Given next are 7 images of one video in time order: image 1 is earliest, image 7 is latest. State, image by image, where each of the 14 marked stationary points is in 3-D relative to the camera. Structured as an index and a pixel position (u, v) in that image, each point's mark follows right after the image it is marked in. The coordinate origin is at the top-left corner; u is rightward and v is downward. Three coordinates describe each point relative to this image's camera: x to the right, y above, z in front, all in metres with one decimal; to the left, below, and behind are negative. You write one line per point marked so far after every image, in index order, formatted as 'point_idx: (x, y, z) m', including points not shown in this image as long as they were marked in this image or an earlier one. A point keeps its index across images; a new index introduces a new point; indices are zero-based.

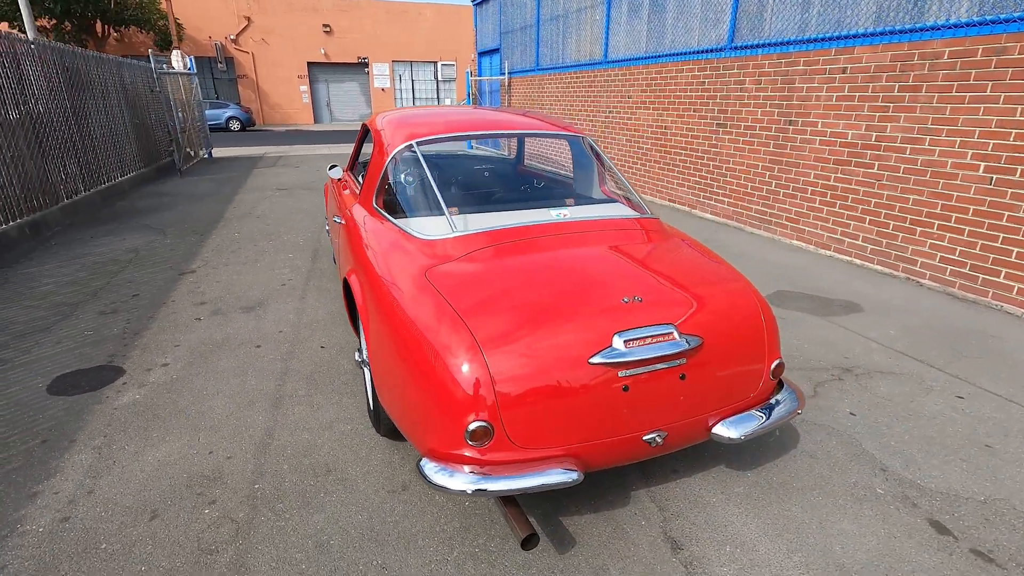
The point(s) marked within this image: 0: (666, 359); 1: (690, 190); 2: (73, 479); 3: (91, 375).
0: (+0.5, -0.3, +1.9) m
1: (+2.7, +1.5, +8.0) m
2: (-2.0, -0.9, +2.4) m
3: (-2.7, -0.6, +3.4) m
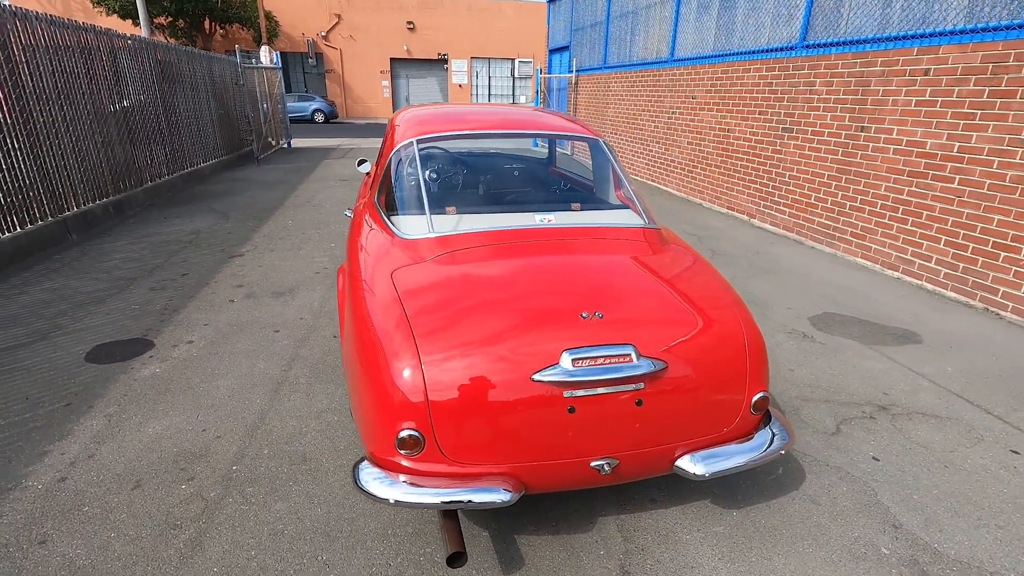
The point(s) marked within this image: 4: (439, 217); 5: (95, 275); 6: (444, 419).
0: (+0.4, -0.3, +1.8) m
1: (+3.4, +1.3, +7.5) m
2: (-2.2, -0.8, +2.6) m
3: (-2.7, -0.4, +3.6) m
4: (-0.4, +0.3, +2.7) m
5: (-4.0, +0.1, +5.0) m
6: (-0.2, -0.4, +1.7) m
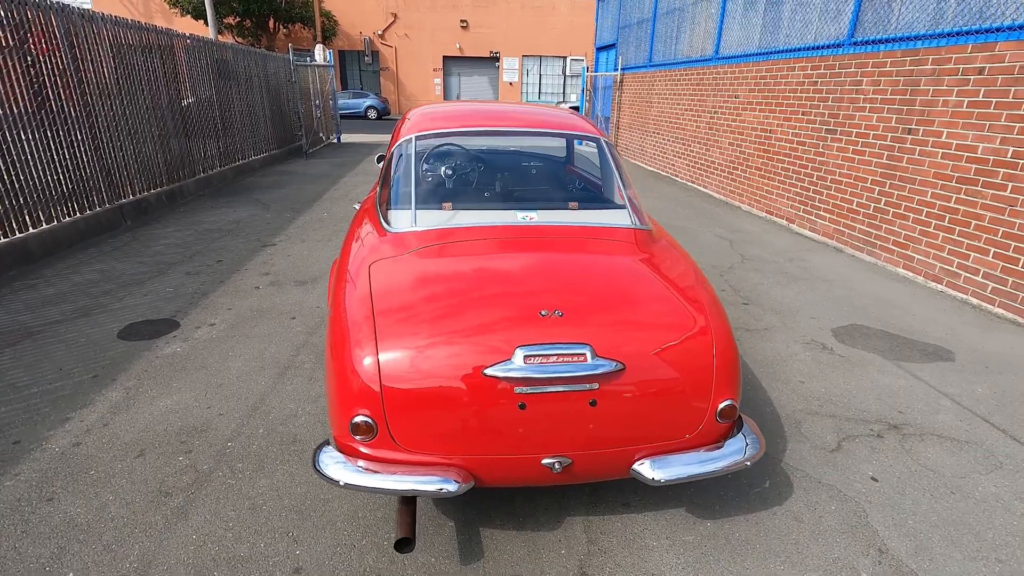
0: (+0.2, -0.3, +1.8) m
1: (+3.8, +1.2, +7.2) m
2: (-2.3, -0.7, +2.9) m
3: (-2.7, -0.3, +3.9) m
4: (-0.4, +0.4, +2.7) m
5: (-3.8, +0.3, +5.4) m
6: (-0.4, -0.4, +1.7) m
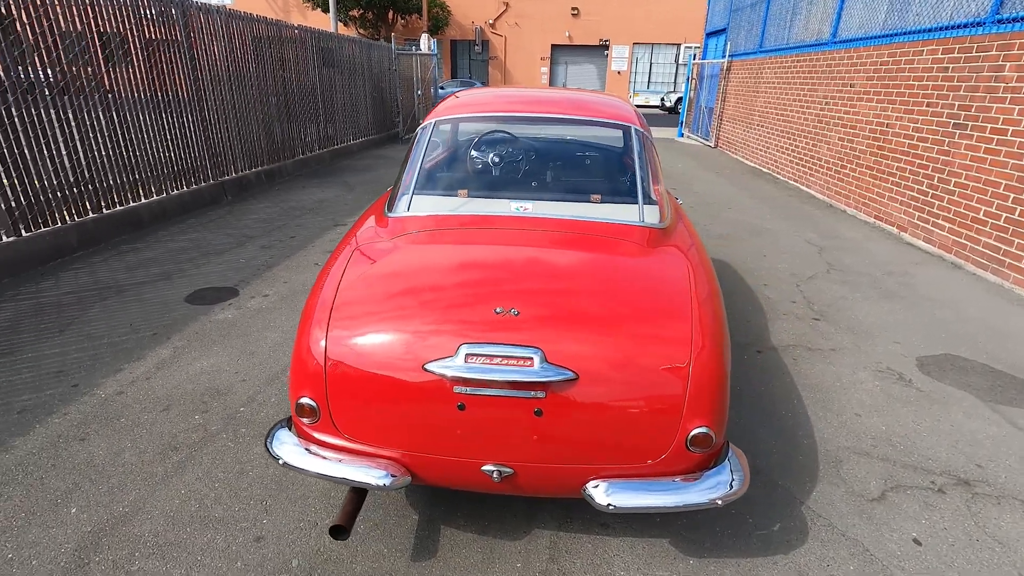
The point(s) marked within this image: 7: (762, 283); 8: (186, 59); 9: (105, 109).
0: (0.0, -0.3, +1.6) m
1: (+4.6, +1.0, +6.2) m
2: (-2.2, -0.5, +3.2) m
3: (-2.4, 0.0, +4.2) m
4: (-0.4, +0.4, +2.7) m
5: (-3.2, +0.6, +5.9) m
6: (-0.6, -0.3, +1.7) m
7: (+2.2, 0.0, +4.7) m
8: (-4.1, +2.9, +6.6) m
9: (-4.2, +1.9, +5.4) m
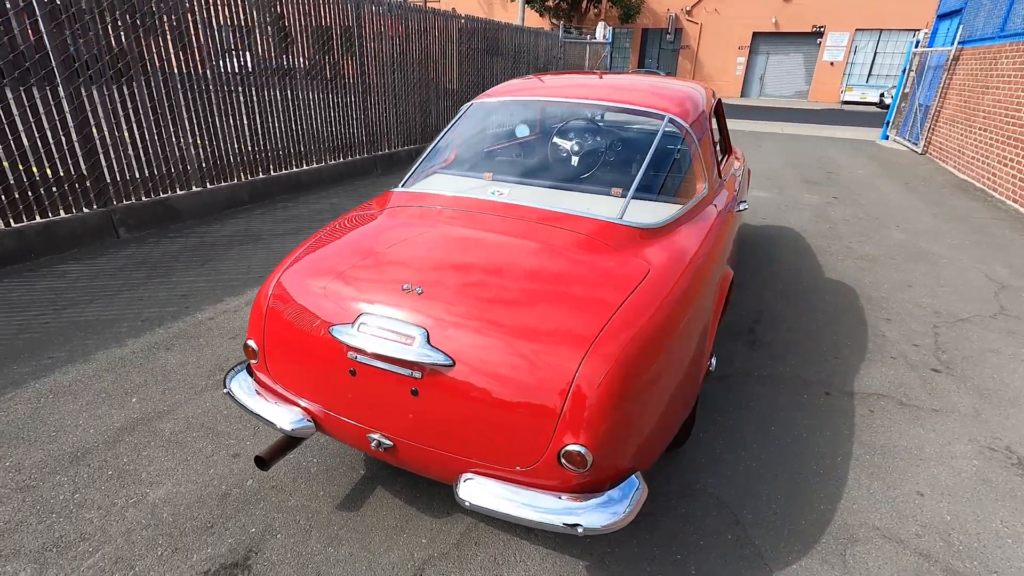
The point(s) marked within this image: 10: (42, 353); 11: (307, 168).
0: (-0.3, -0.2, +1.6) m
1: (+5.6, +0.4, +4.6) m
2: (-2.0, -0.1, +3.8) m
3: (-1.8, +0.3, +4.9) m
4: (-0.3, +0.5, +2.7) m
5: (-1.9, +1.1, +6.6) m
6: (-0.9, -0.2, +1.9) m
7: (+2.8, -0.2, +3.9) m
8: (-2.2, +3.5, +7.5) m
9: (-2.8, +2.5, +6.5) m
10: (-2.8, -0.4, +3.1) m
11: (-2.8, +1.6, +7.1) m
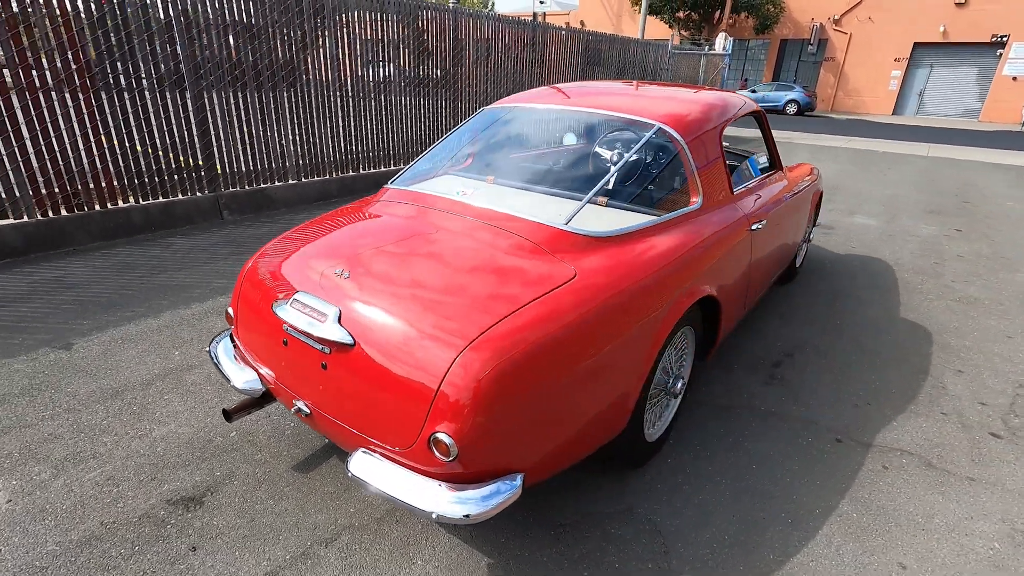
0: (-0.7, -0.2, +1.8) m
1: (+5.8, -0.2, +3.4) m
2: (-1.8, +0.1, +4.3) m
3: (-1.3, +0.4, +5.3) m
4: (-0.3, +0.6, +2.9) m
5: (-1.0, +1.2, +7.0) m
6: (-1.1, -0.1, +2.2) m
7: (+2.8, -0.5, +3.4) m
8: (-0.9, +3.6, +8.0) m
9: (-1.8, +2.6, +7.1) m
10: (-2.7, -0.1, +3.7) m
11: (-1.7, +1.7, +7.6) m
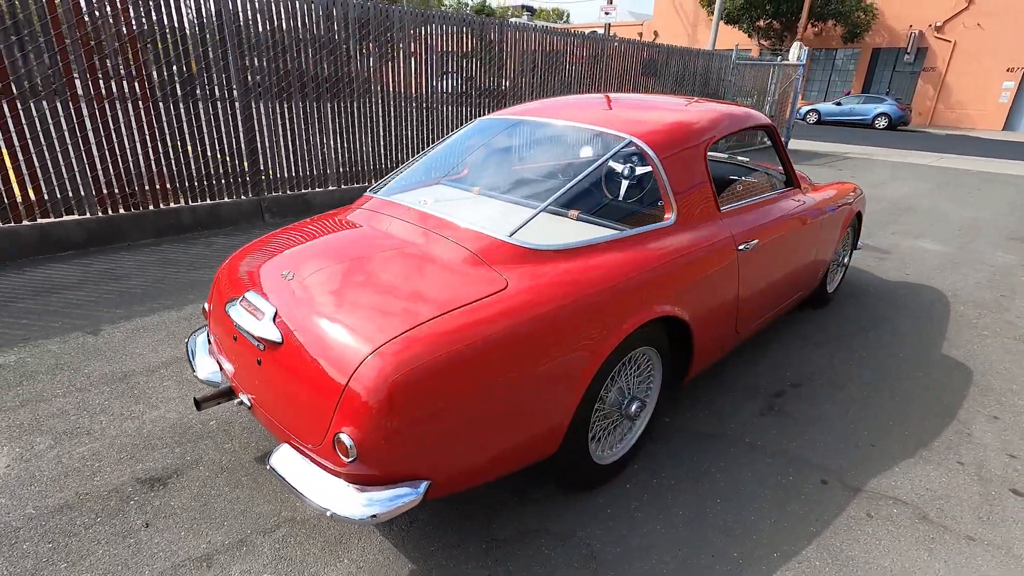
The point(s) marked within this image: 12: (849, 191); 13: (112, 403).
0: (-0.9, -0.2, +1.9) m
1: (+5.7, -0.6, +2.7) m
2: (-1.7, 0.0, +4.5) m
3: (-1.1, +0.4, +5.4) m
4: (-0.4, +0.5, +2.9) m
5: (-0.5, +1.1, +7.1) m
6: (-1.3, -0.1, +2.3) m
7: (+2.7, -0.7, +3.0) m
8: (-0.2, +3.4, +8.1) m
9: (-1.3, +2.6, +7.3) m
10: (-2.7, -0.1, +4.1) m
11: (-1.1, +1.6, +7.9) m
12: (+2.7, +0.8, +4.3) m
13: (-2.1, -0.6, +2.8) m
